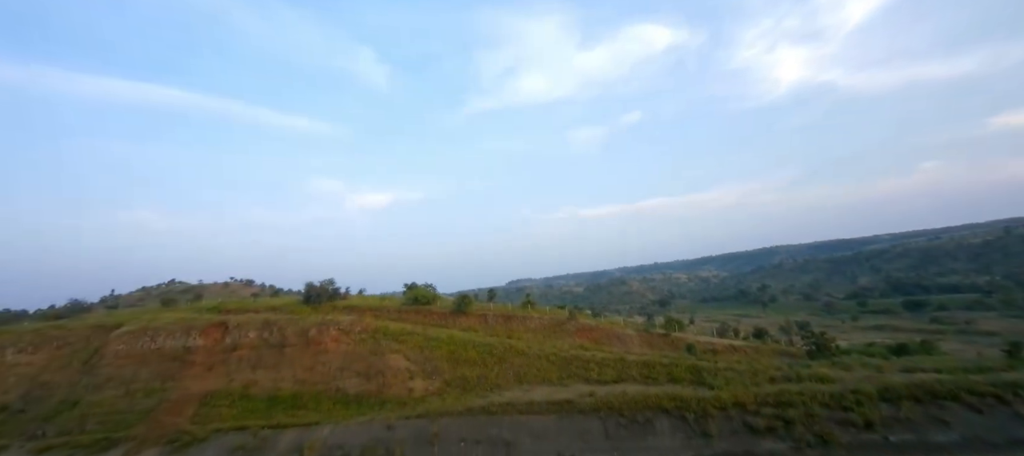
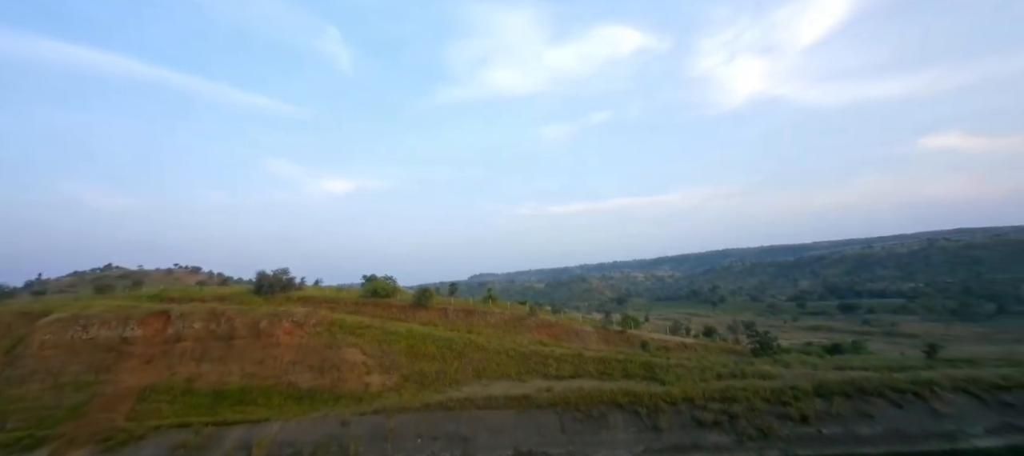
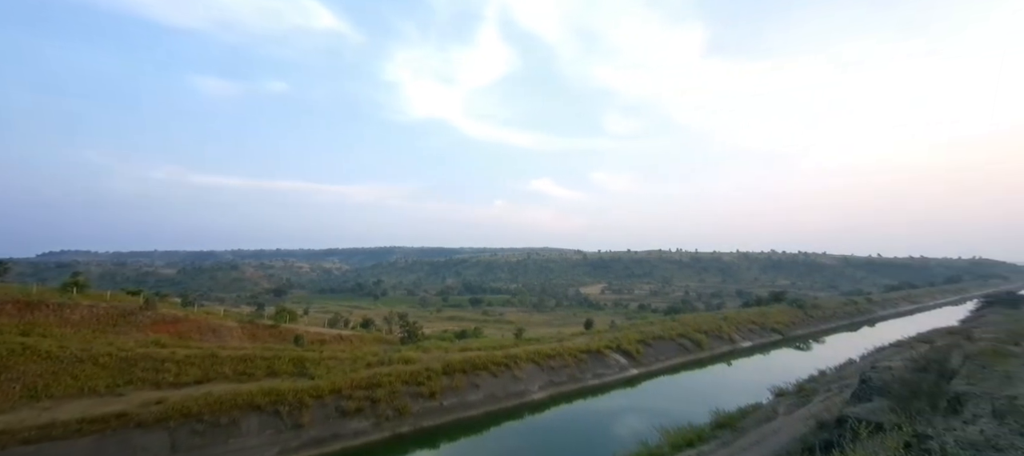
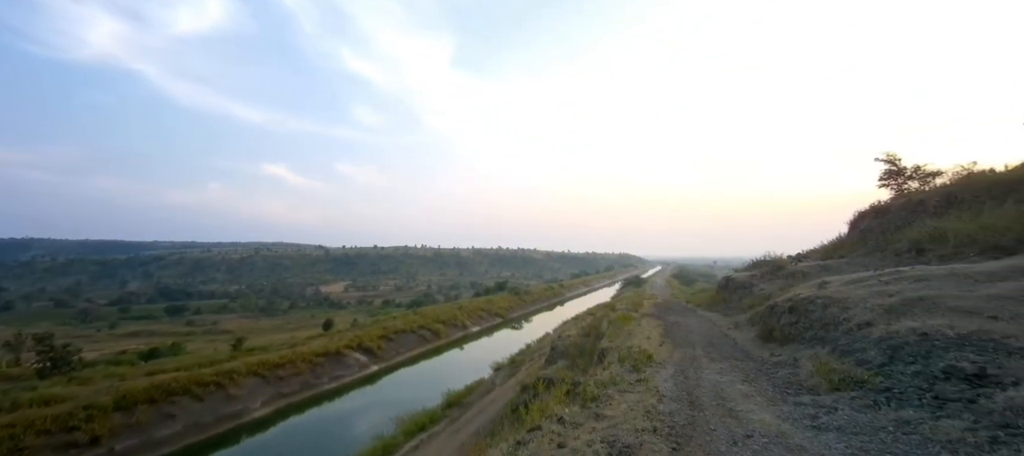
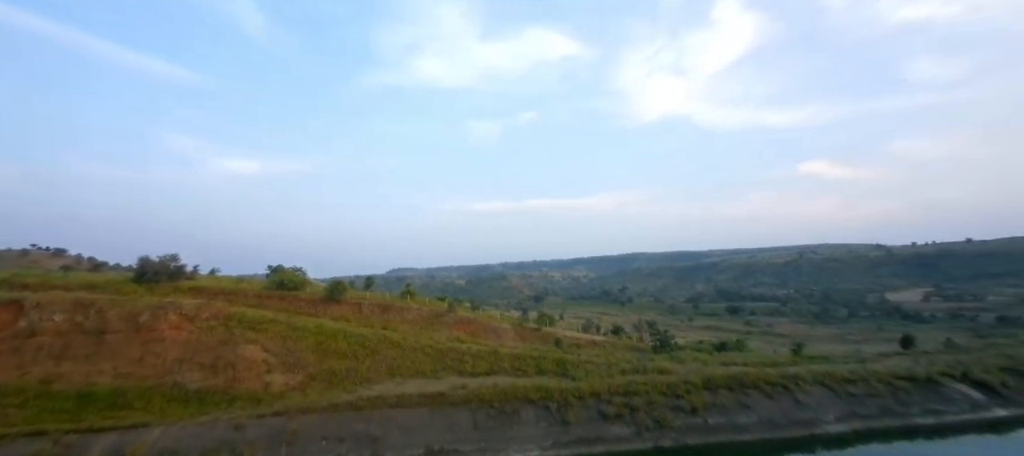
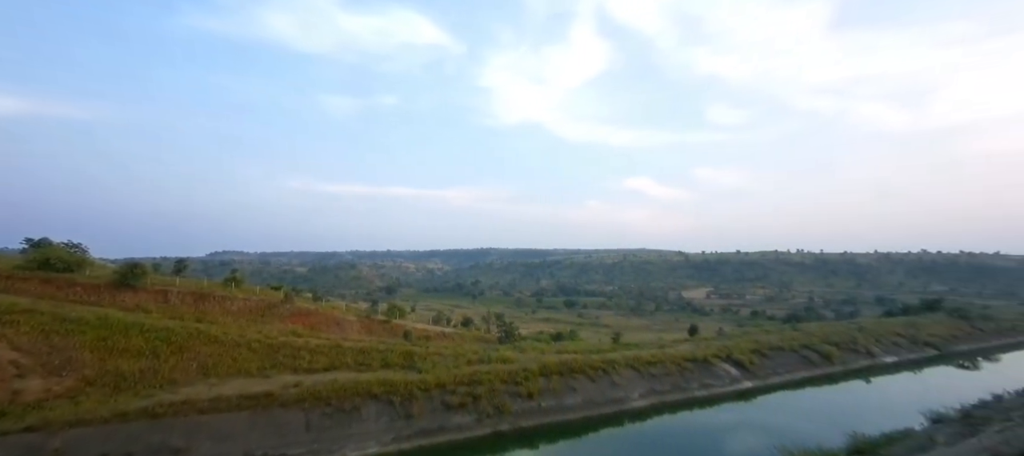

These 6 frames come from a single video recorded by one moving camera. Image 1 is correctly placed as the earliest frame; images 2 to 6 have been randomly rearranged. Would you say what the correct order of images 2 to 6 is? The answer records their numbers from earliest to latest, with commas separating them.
2, 5, 6, 3, 4
